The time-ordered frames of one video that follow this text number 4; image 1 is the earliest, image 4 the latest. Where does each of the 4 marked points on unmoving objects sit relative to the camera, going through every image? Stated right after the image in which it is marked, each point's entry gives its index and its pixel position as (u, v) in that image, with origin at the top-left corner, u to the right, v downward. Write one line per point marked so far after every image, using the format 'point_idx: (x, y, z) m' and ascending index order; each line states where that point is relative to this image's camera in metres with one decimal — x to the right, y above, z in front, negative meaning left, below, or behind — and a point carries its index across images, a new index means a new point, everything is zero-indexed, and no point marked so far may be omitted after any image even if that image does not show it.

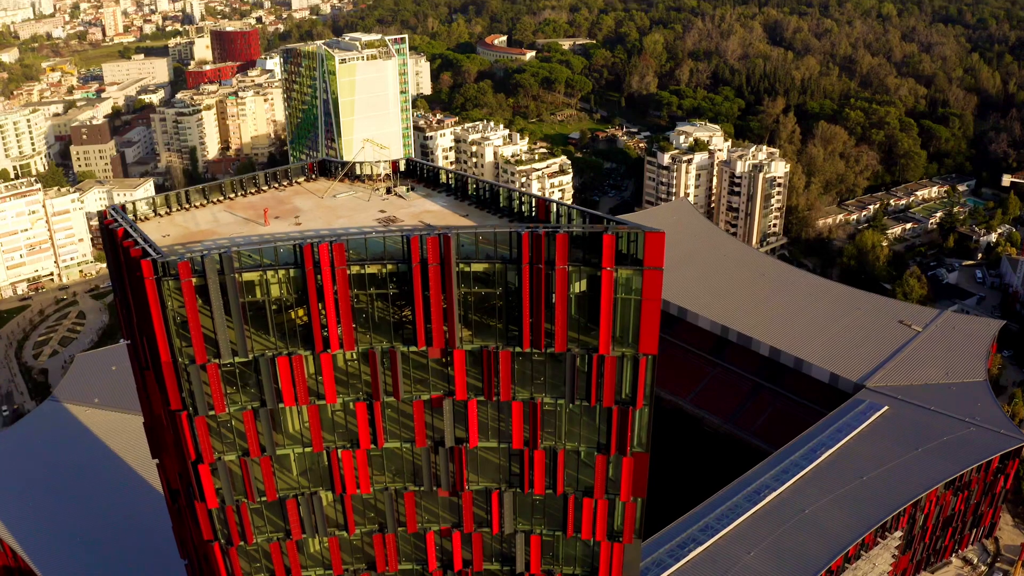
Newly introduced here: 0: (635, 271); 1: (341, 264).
0: (+1.6, +0.3, +10.5) m
1: (-2.3, +0.4, +10.6) m
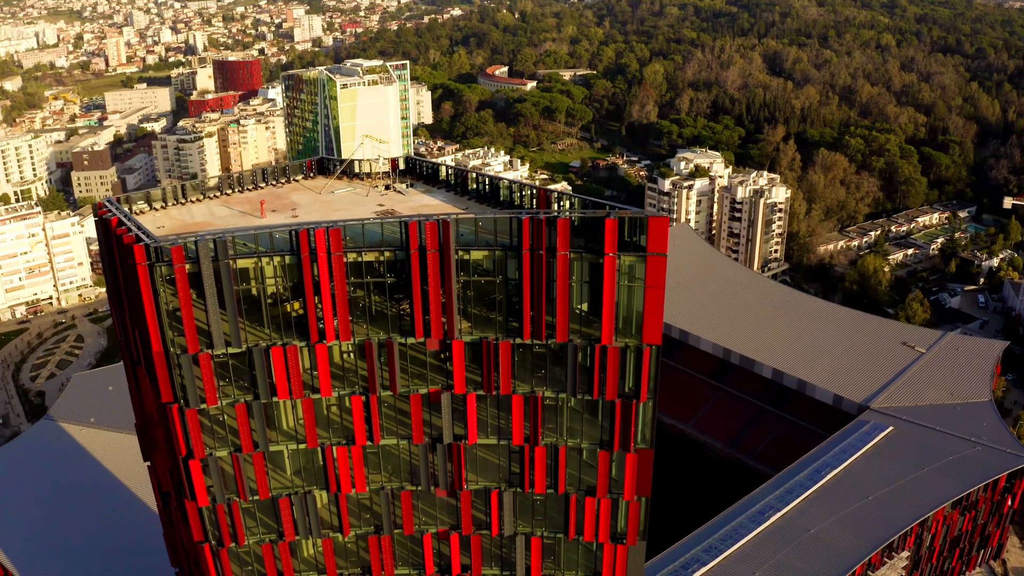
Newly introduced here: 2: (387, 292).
0: (+1.6, +0.4, +10.3) m
1: (-2.3, +0.5, +10.4) m
2: (-1.7, -0.2, +10.8) m
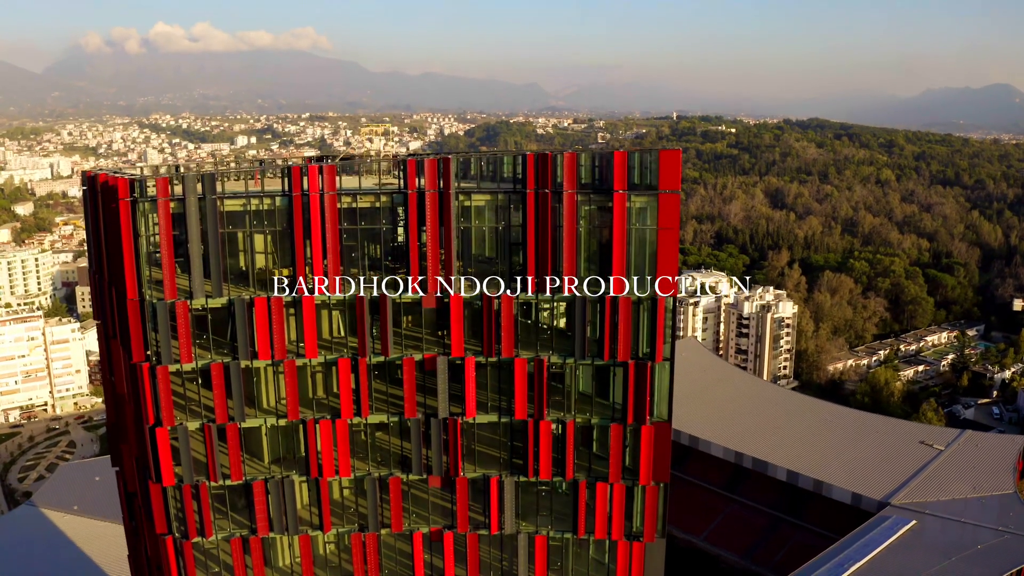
0: (+1.7, +1.0, +9.7) m
1: (-2.2, +1.1, +9.9) m
2: (-1.6, +0.4, +10.1) m
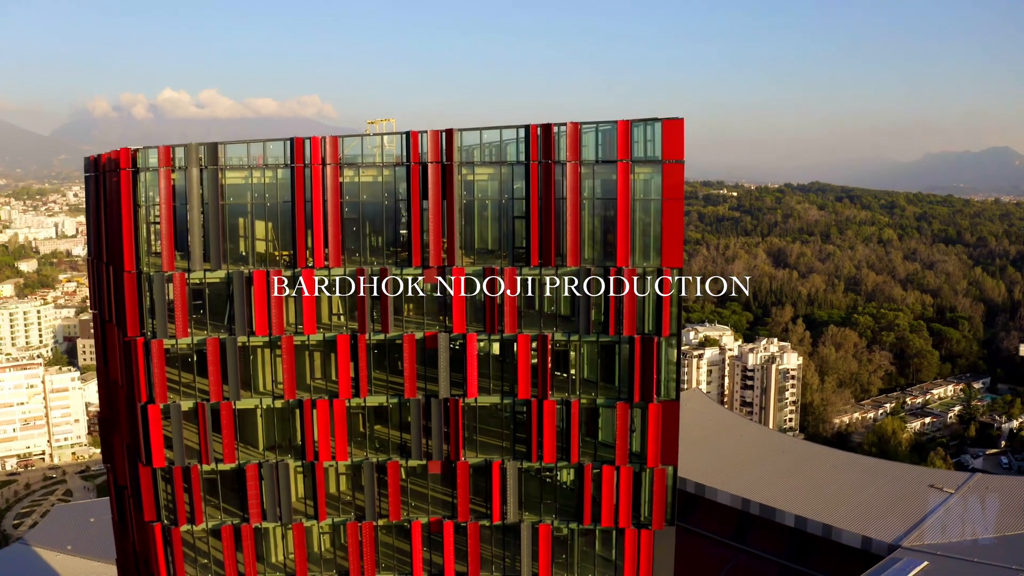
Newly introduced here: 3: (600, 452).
0: (+1.7, +1.4, +9.6) m
1: (-2.2, +1.4, +9.8) m
2: (-1.6, +0.7, +10.0) m
3: (+1.1, -2.0, +10.1) m
